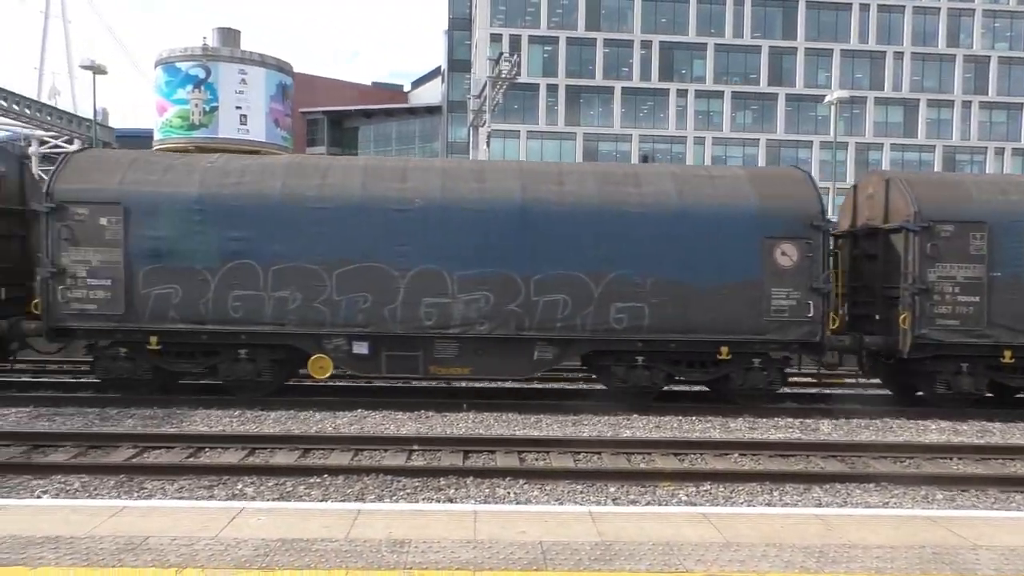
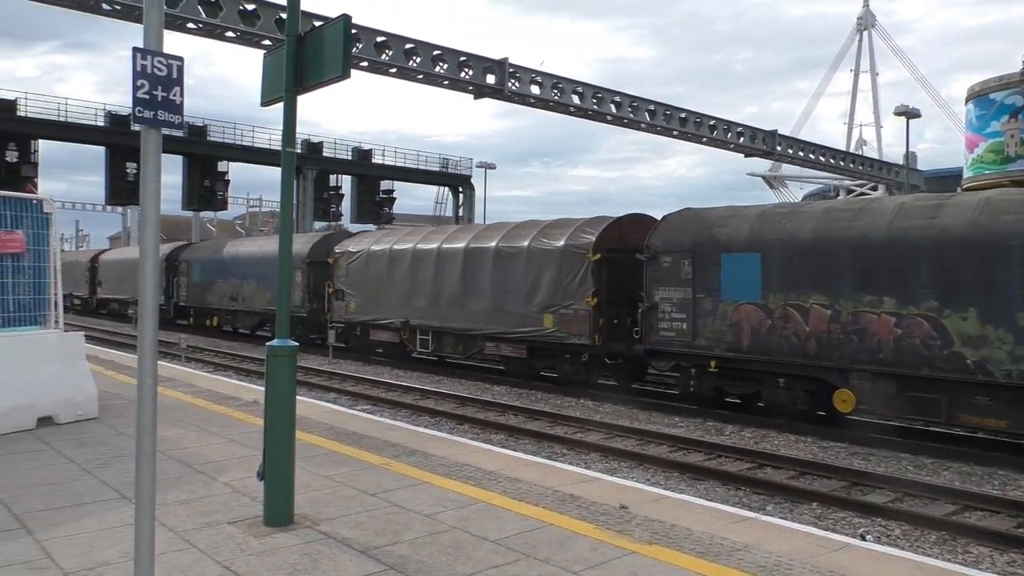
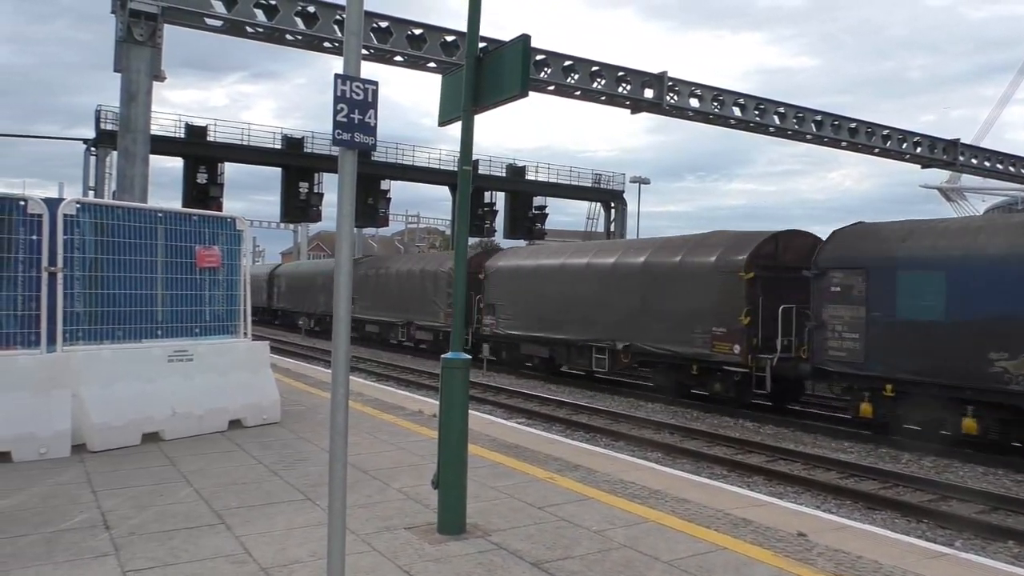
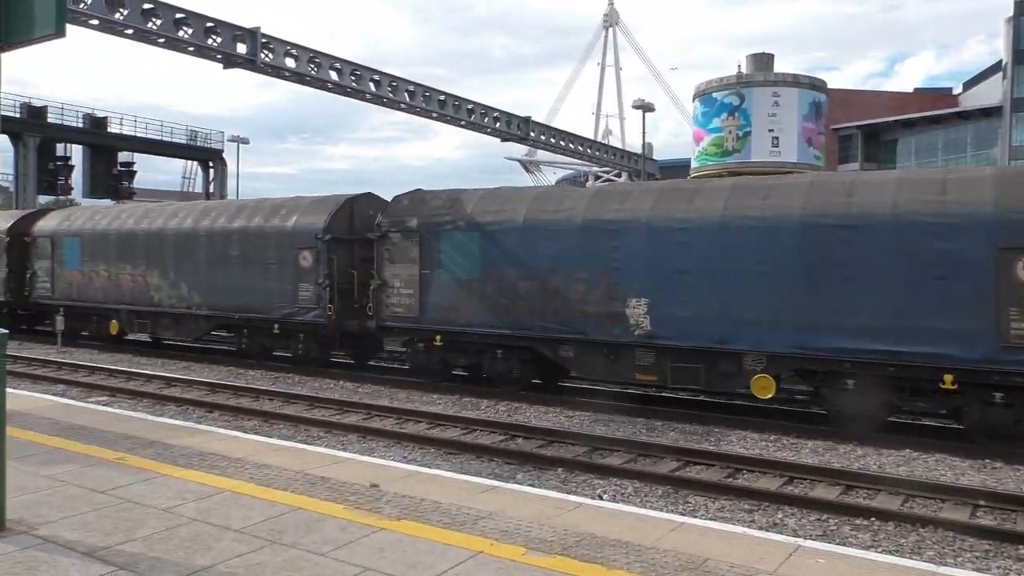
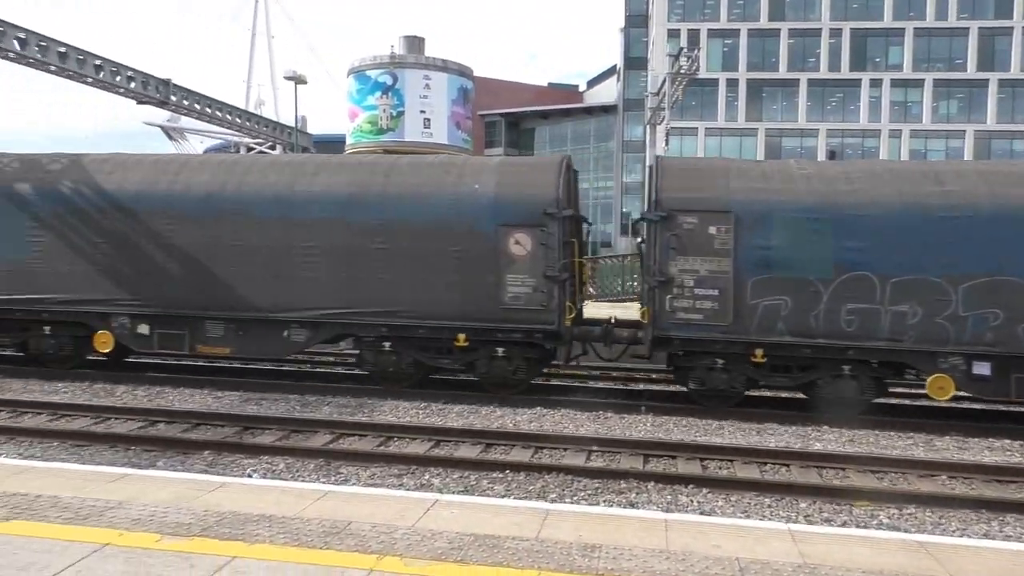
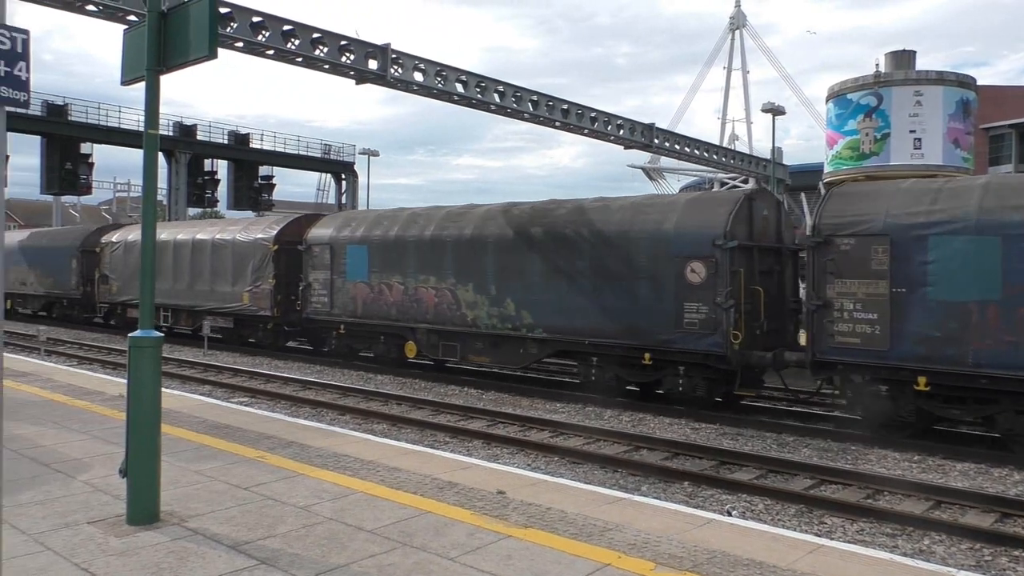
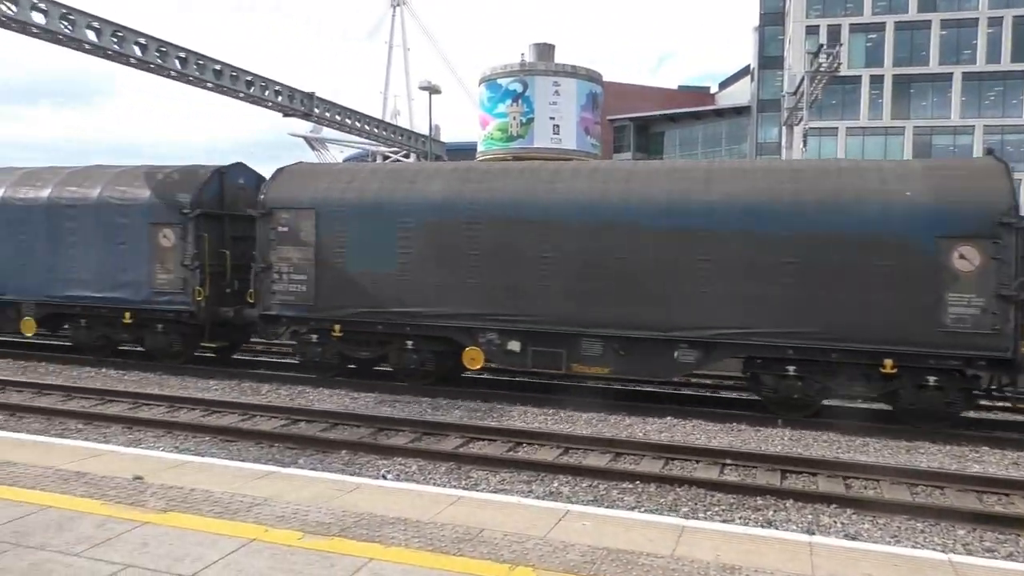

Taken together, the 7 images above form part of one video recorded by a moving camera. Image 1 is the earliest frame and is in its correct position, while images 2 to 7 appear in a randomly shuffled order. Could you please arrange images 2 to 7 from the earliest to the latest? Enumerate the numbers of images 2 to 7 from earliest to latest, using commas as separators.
5, 7, 4, 6, 2, 3
